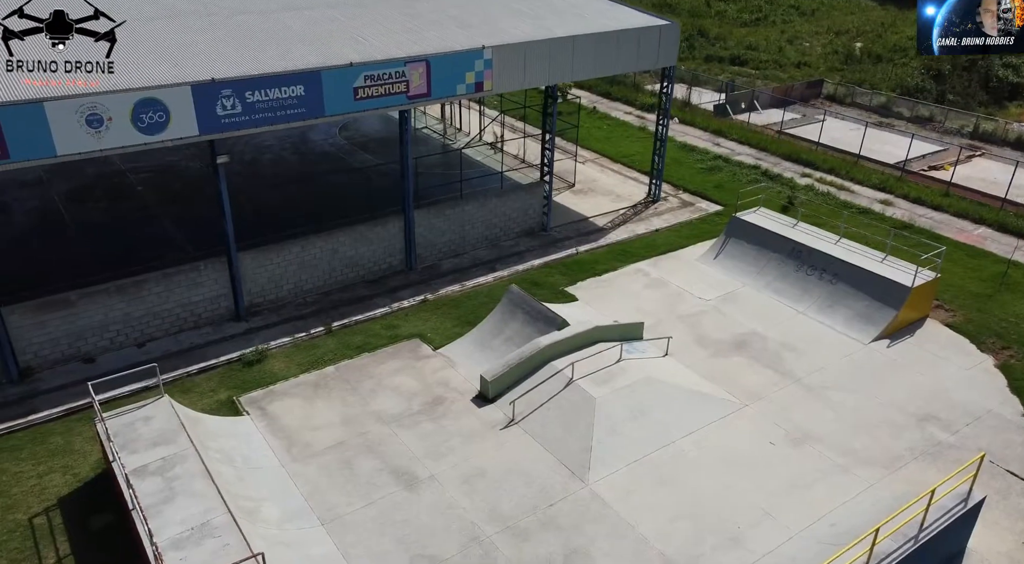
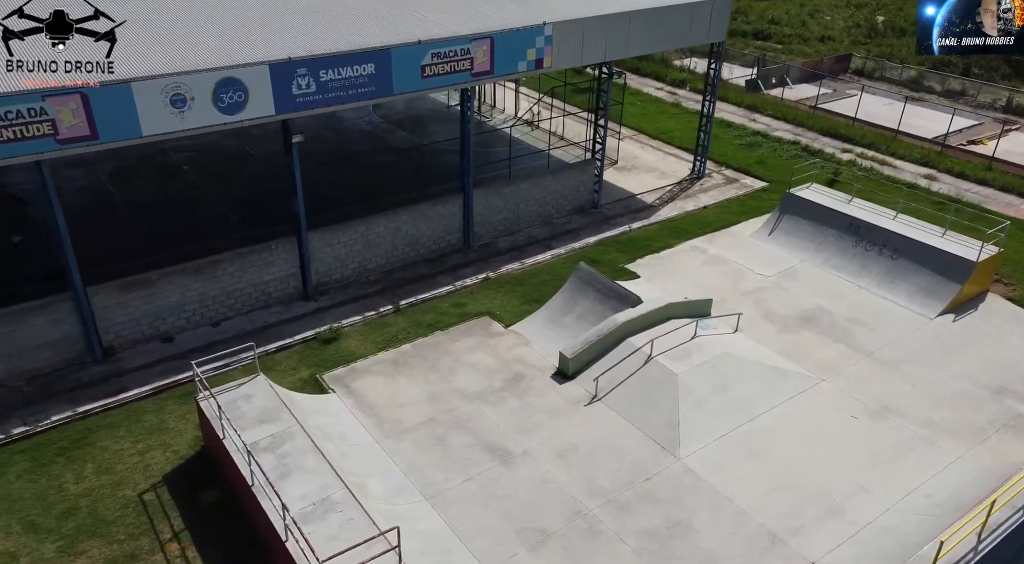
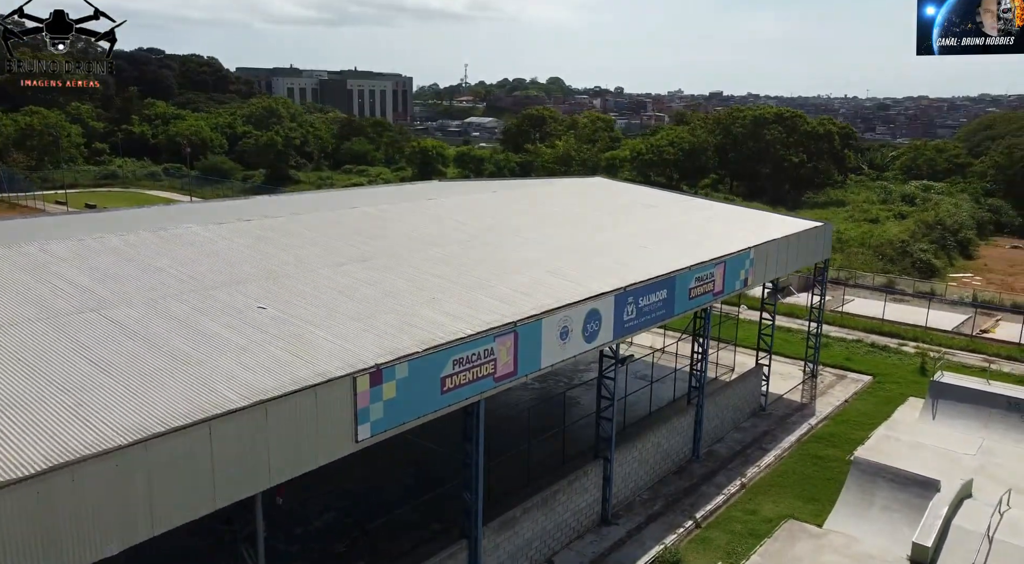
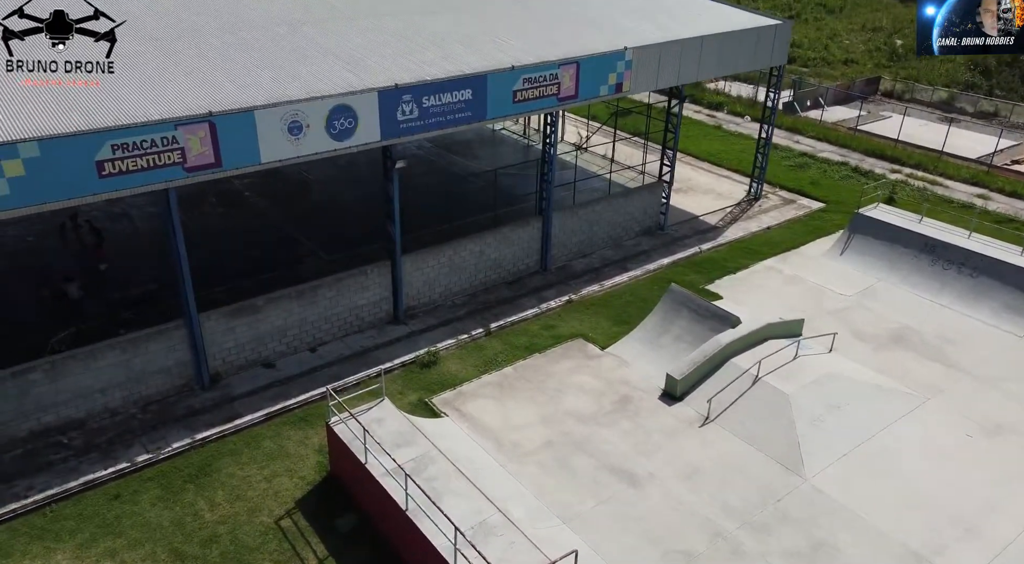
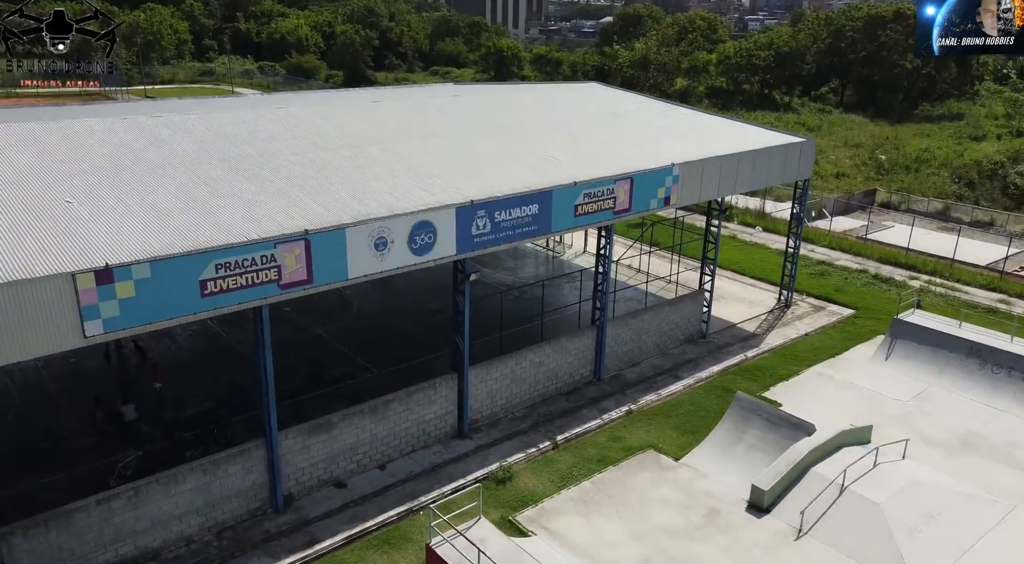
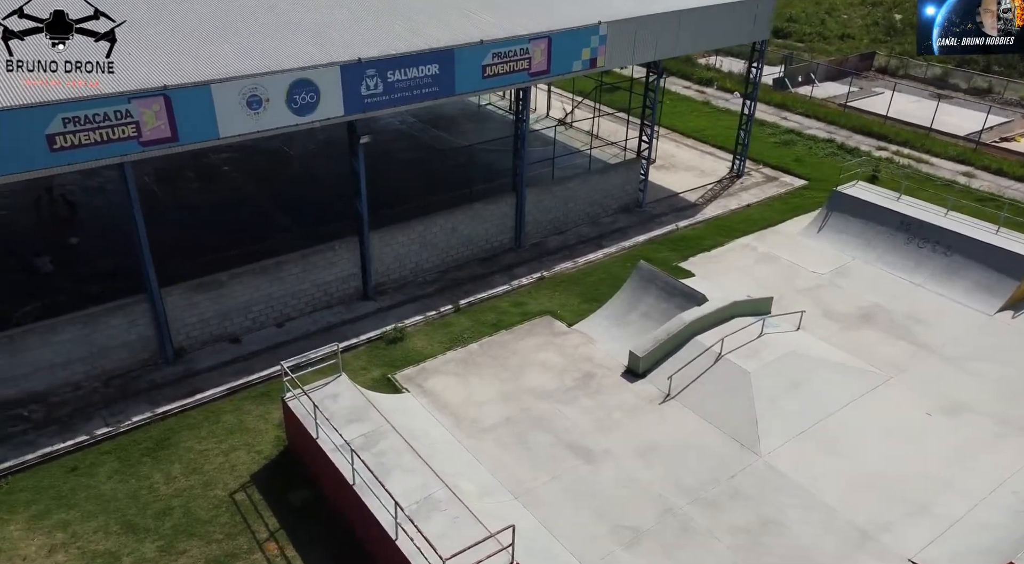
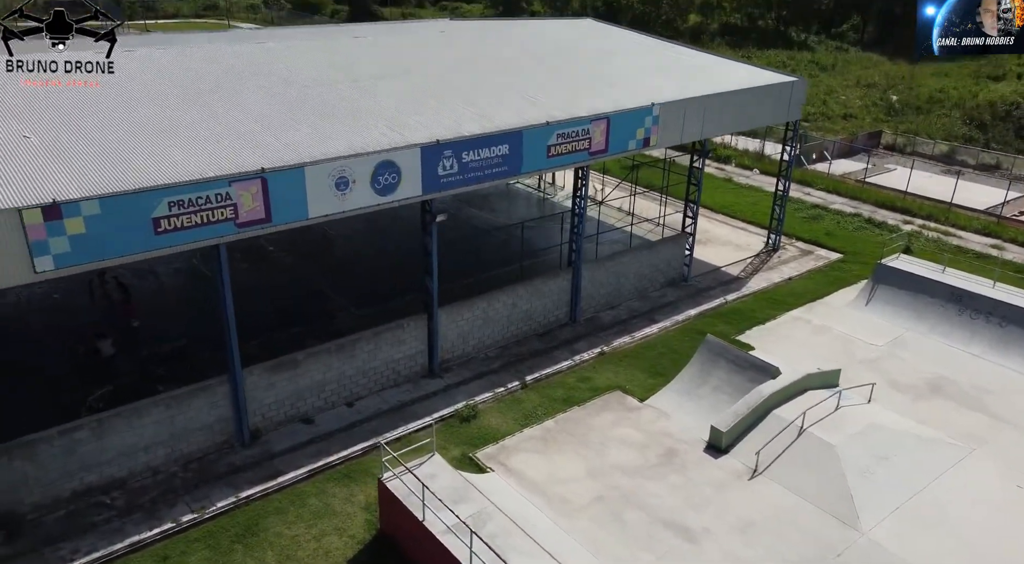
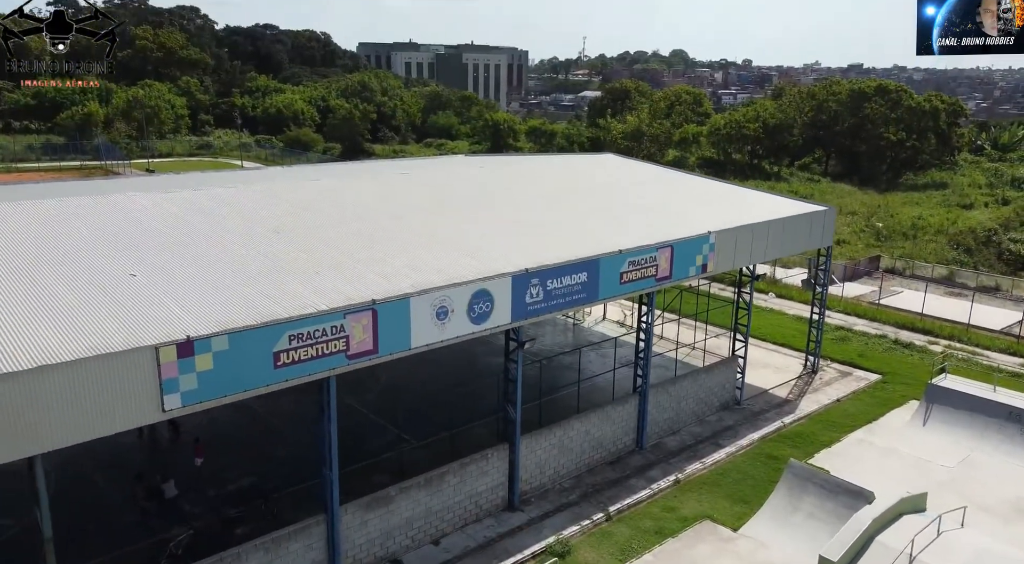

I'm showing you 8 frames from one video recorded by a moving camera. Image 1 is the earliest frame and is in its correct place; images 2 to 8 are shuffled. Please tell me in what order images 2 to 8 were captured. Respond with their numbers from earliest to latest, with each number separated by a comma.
2, 6, 4, 7, 5, 8, 3
